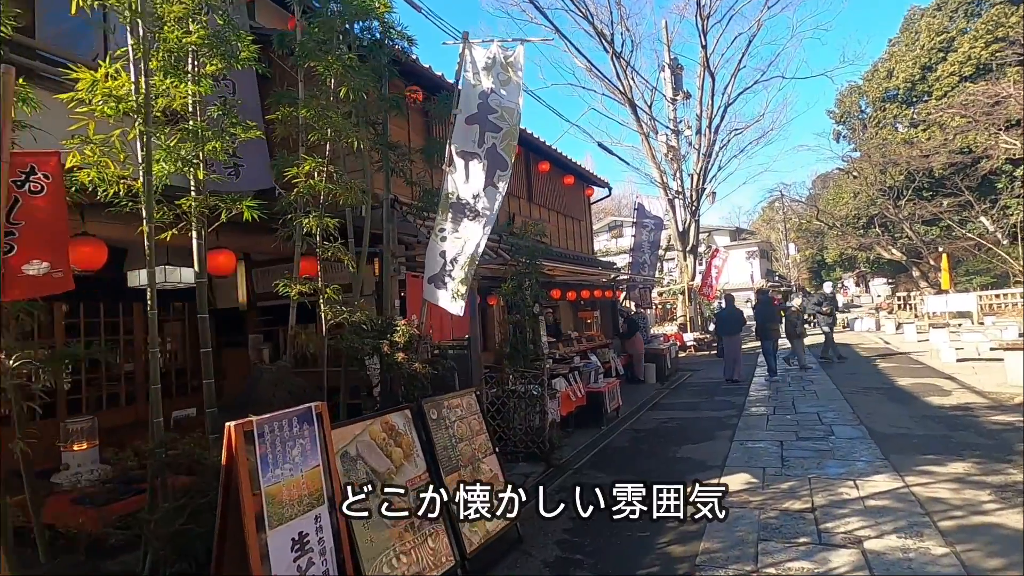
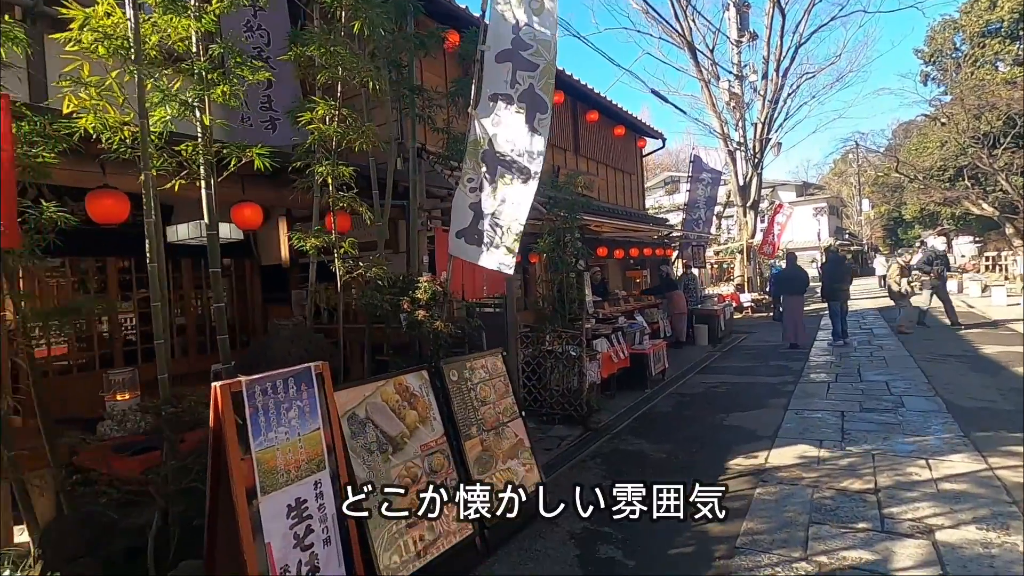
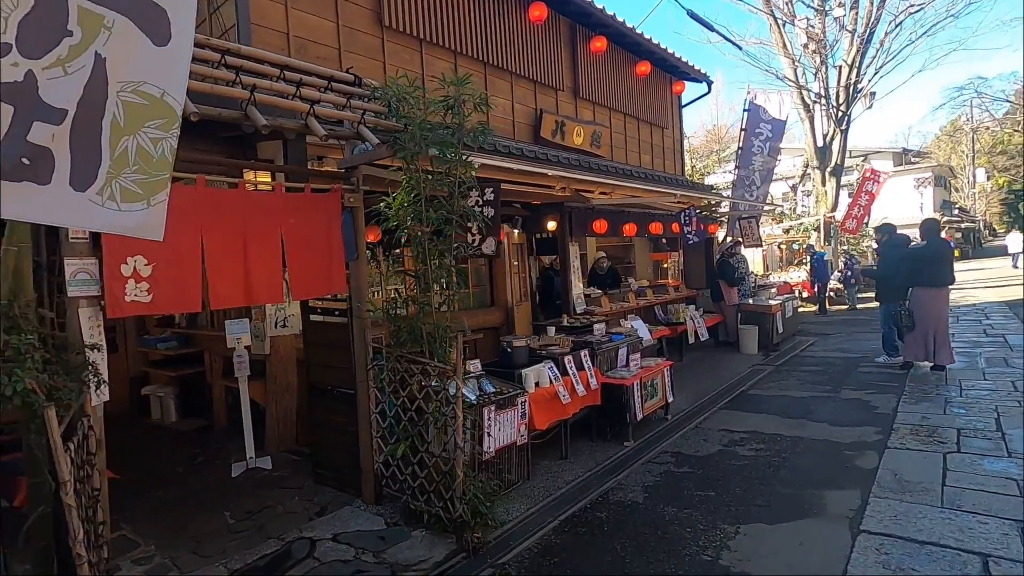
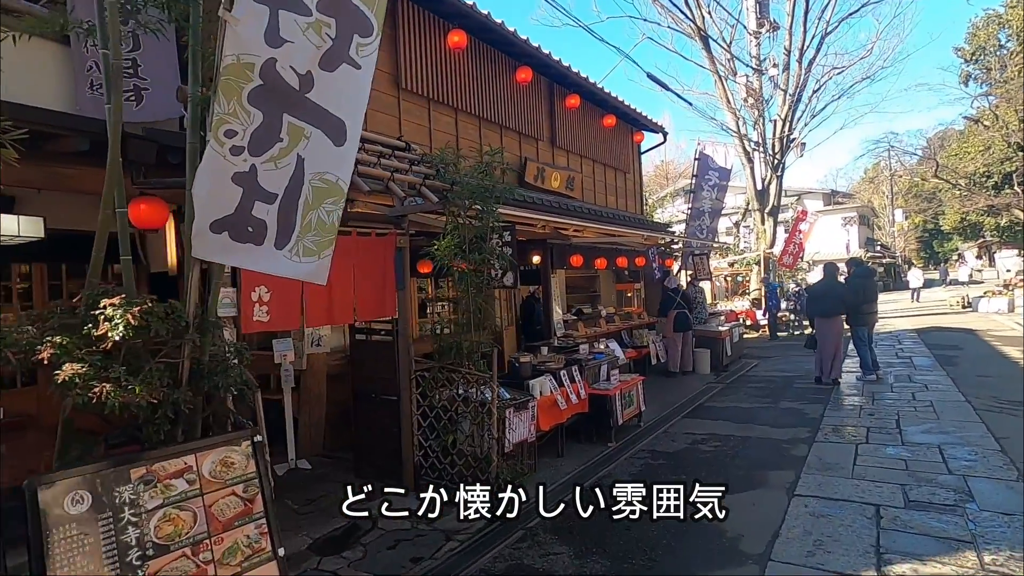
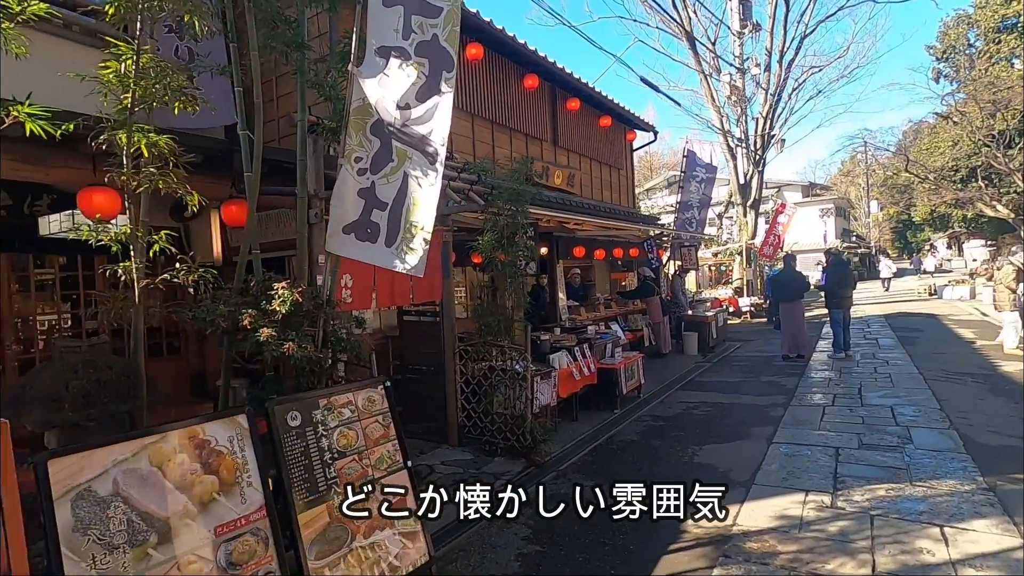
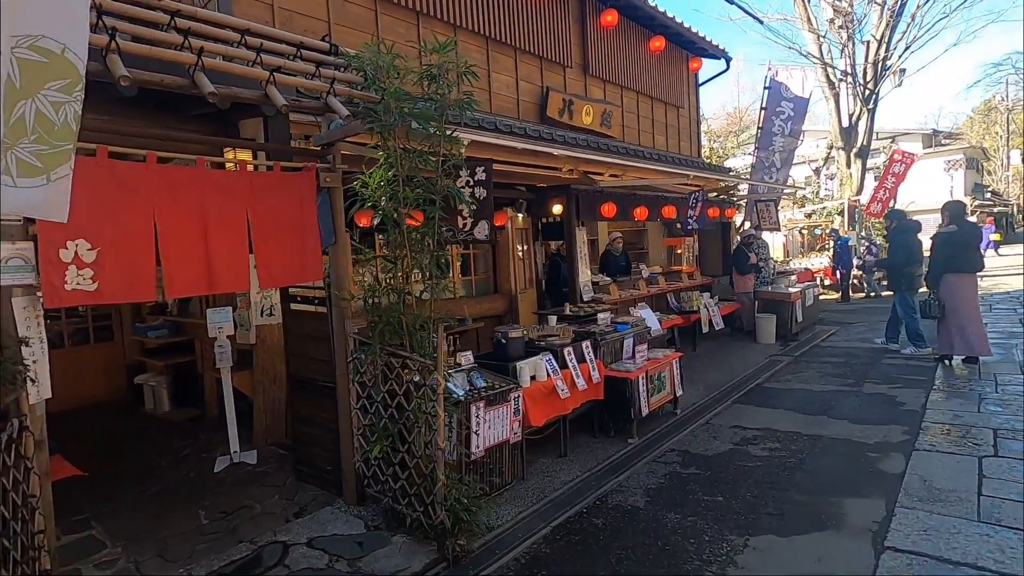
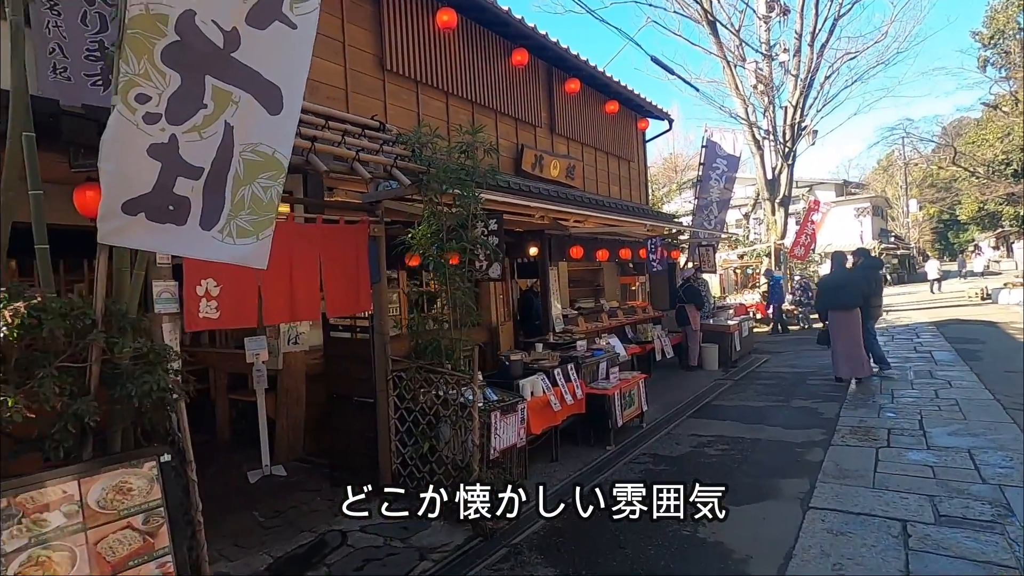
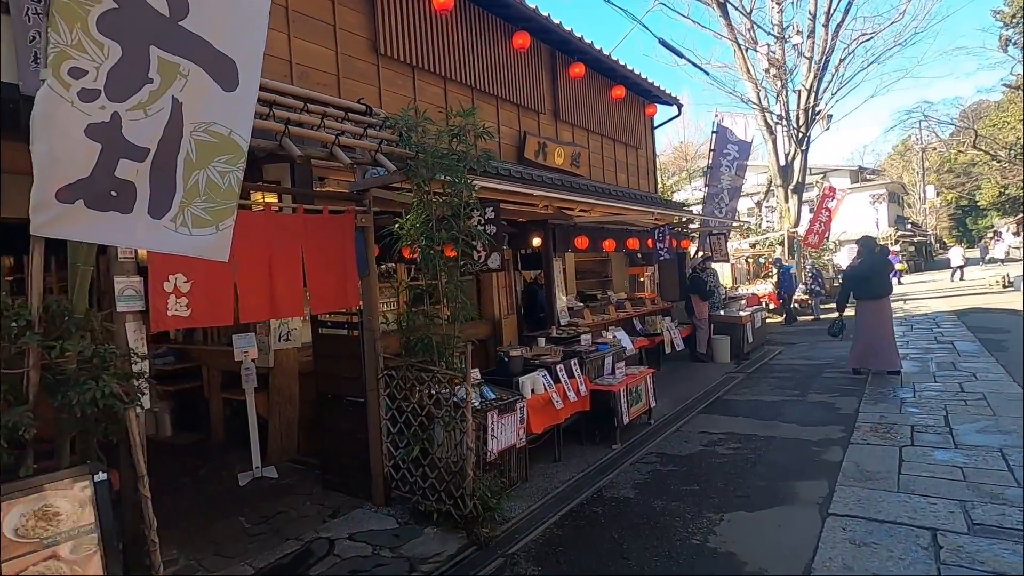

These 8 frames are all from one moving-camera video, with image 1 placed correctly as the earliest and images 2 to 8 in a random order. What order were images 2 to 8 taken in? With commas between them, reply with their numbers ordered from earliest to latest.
2, 5, 4, 7, 8, 3, 6
